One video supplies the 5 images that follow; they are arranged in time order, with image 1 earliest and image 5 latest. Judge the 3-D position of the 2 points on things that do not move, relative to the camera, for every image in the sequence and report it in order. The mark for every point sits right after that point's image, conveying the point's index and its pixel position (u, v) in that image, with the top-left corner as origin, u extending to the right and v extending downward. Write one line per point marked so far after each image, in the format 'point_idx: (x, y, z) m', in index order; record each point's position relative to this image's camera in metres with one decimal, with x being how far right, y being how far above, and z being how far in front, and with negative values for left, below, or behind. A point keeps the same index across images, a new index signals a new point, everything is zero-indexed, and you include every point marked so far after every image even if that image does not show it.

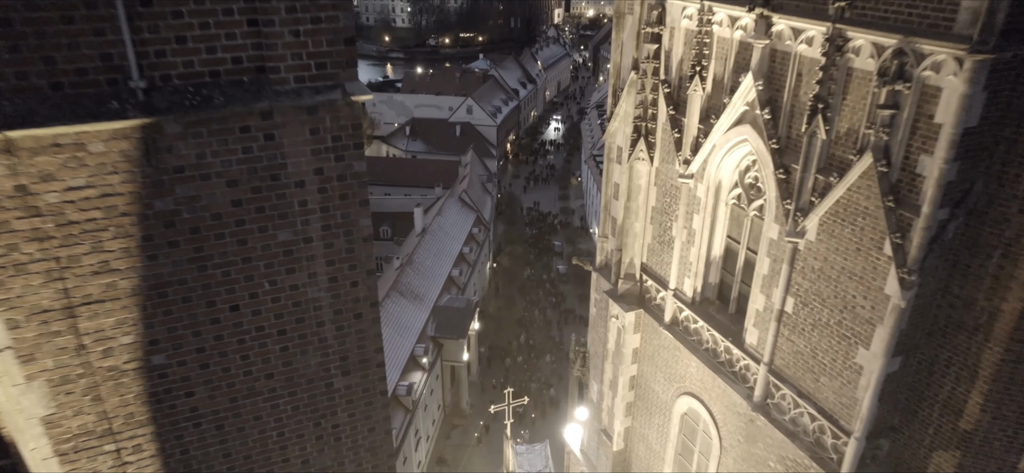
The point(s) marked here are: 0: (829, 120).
0: (+3.1, +1.1, +6.9) m
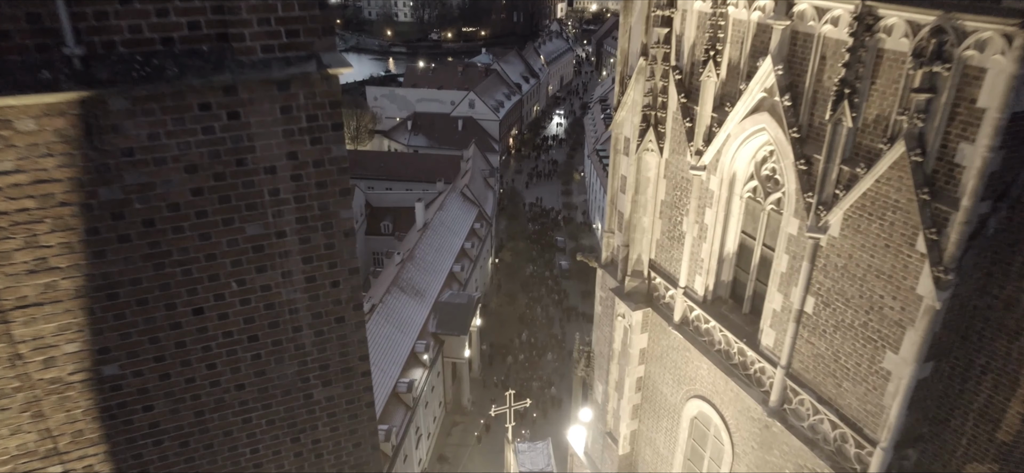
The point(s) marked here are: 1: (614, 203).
0: (+3.1, +1.2, +6.4) m
1: (+1.6, +0.5, +11.0) m
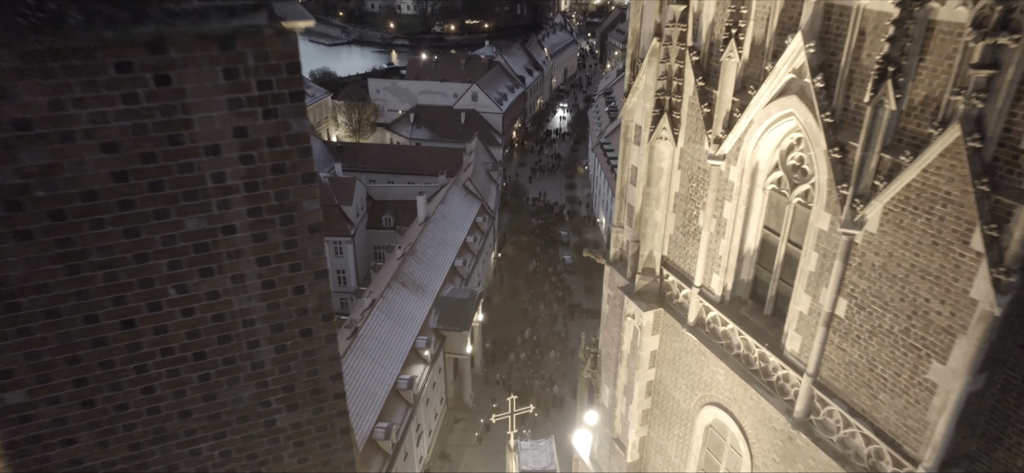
0: (+3.1, +1.2, +5.7) m
1: (+1.7, +0.6, +10.3) m
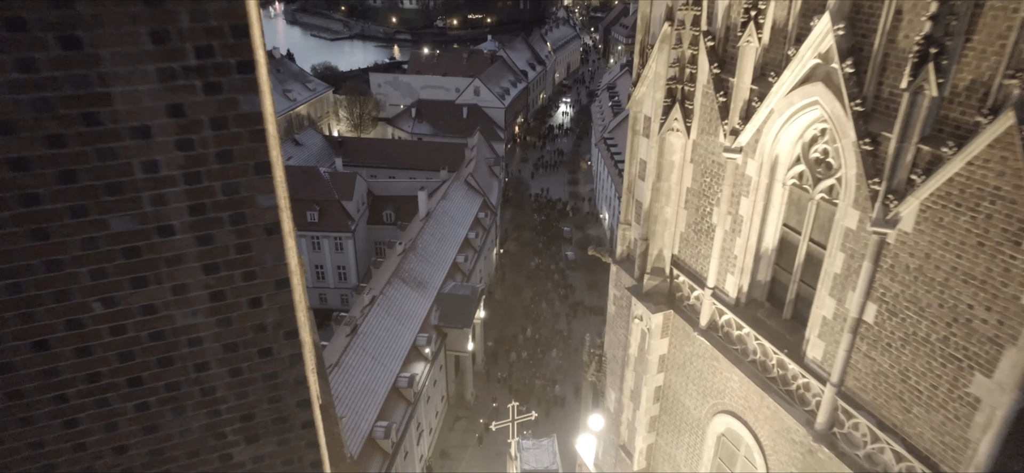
0: (+3.1, +1.2, +5.1) m
1: (+1.7, +0.6, +9.8) m
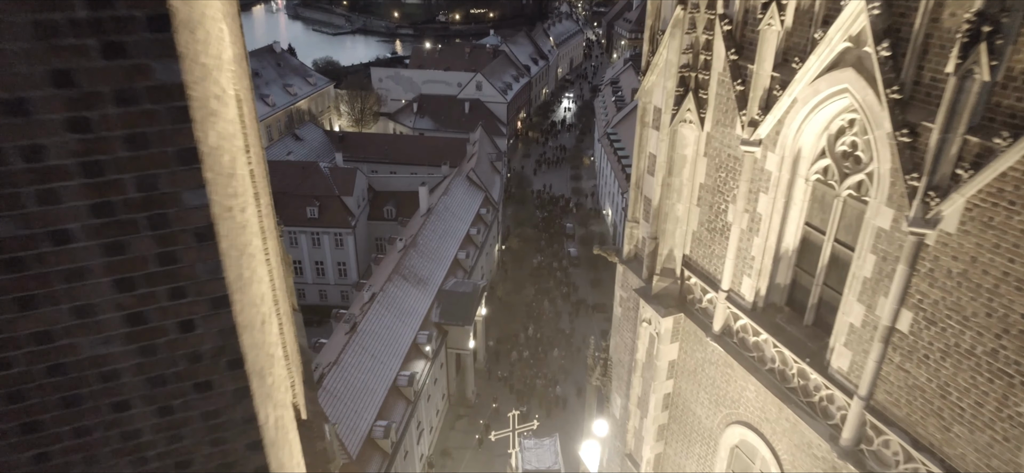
0: (+3.1, +1.2, +4.5) m
1: (+1.7, +0.7, +9.2) m
